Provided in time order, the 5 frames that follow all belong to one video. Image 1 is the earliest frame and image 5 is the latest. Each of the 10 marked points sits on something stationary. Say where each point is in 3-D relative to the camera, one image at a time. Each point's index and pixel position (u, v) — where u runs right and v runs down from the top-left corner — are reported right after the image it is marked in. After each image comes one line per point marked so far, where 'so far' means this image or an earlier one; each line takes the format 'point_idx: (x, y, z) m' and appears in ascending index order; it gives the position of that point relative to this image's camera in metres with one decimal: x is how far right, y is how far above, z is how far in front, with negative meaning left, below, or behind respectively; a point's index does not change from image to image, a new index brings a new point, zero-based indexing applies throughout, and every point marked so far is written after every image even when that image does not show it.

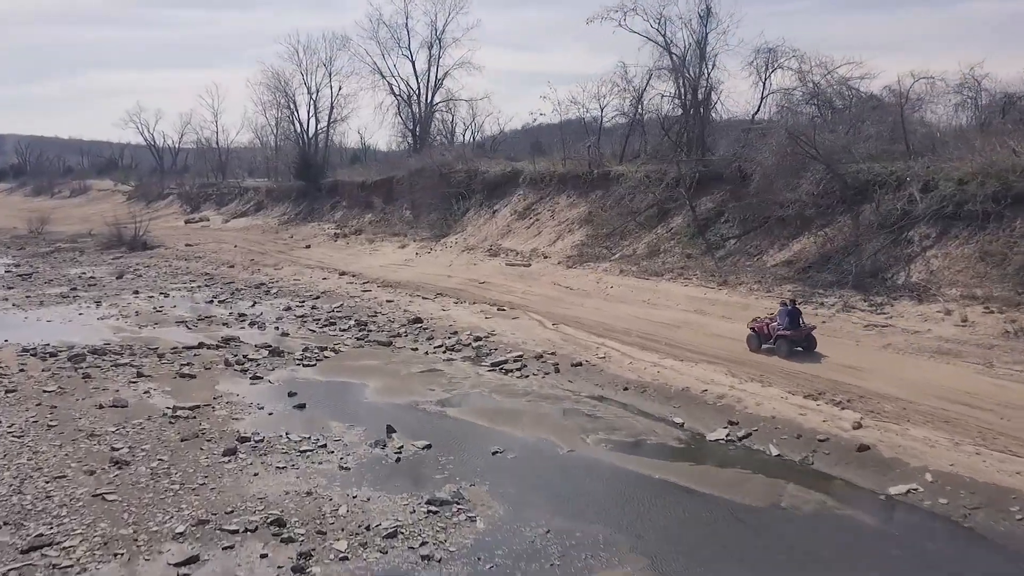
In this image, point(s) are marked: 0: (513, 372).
0: (0.0, -1.2, +12.8) m
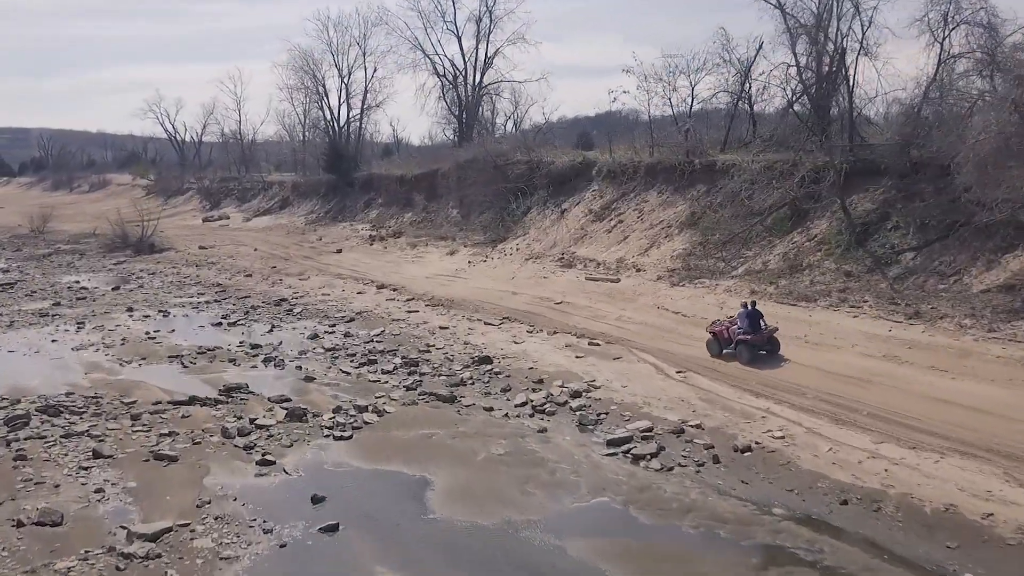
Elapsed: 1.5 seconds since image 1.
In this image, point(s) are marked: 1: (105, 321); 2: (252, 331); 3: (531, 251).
0: (+1.3, -1.6, +8.5) m
1: (-7.7, -0.6, +16.9) m
2: (-4.5, -0.8, +15.6) m
3: (+0.4, +0.8, +19.4) m
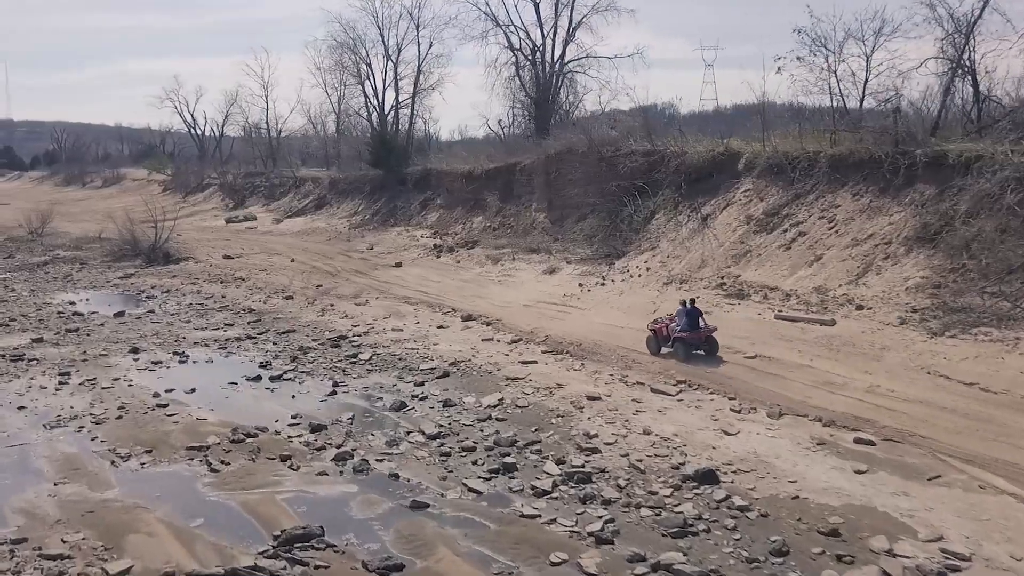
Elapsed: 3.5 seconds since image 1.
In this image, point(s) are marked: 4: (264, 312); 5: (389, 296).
0: (+3.2, -2.2, +3.6) m
1: (-5.6, -1.1, +12.2) m
2: (-2.5, -1.3, +10.8) m
3: (+2.5, +0.3, +14.5) m
4: (-4.5, -0.4, +16.2) m
5: (-2.3, -0.1, +17.0) m
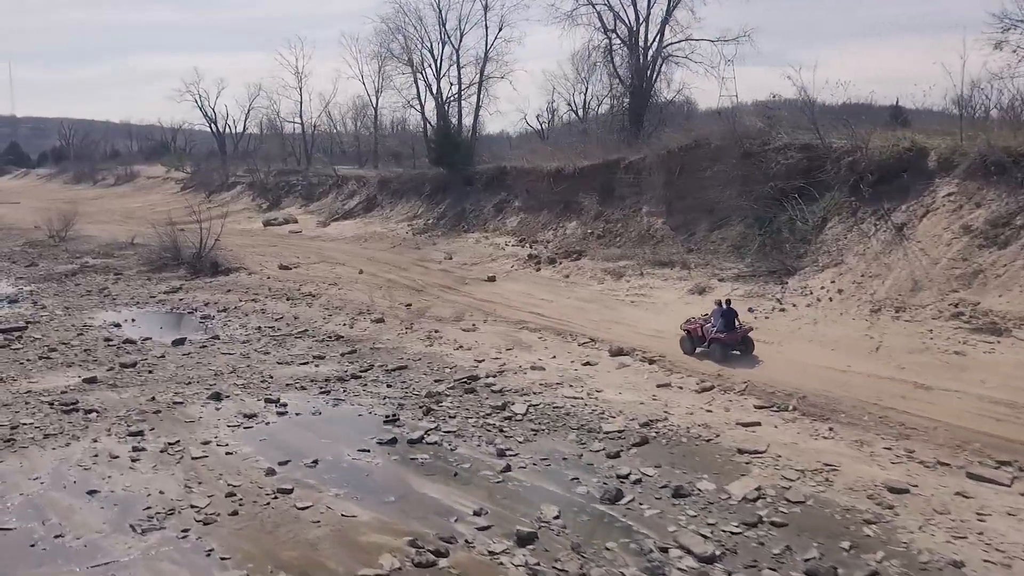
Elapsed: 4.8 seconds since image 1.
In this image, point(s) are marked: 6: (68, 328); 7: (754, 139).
0: (+5.3, -2.6, +0.8) m
1: (-3.5, -1.5, +9.4) m
2: (-0.4, -1.7, +8.1) m
3: (+4.7, -0.1, +11.7) m
4: (-2.3, -0.8, +13.4) m
5: (-0.2, -0.5, +14.3) m
6: (-7.5, -0.7, +15.0) m
7: (+4.1, +2.5, +15.3) m
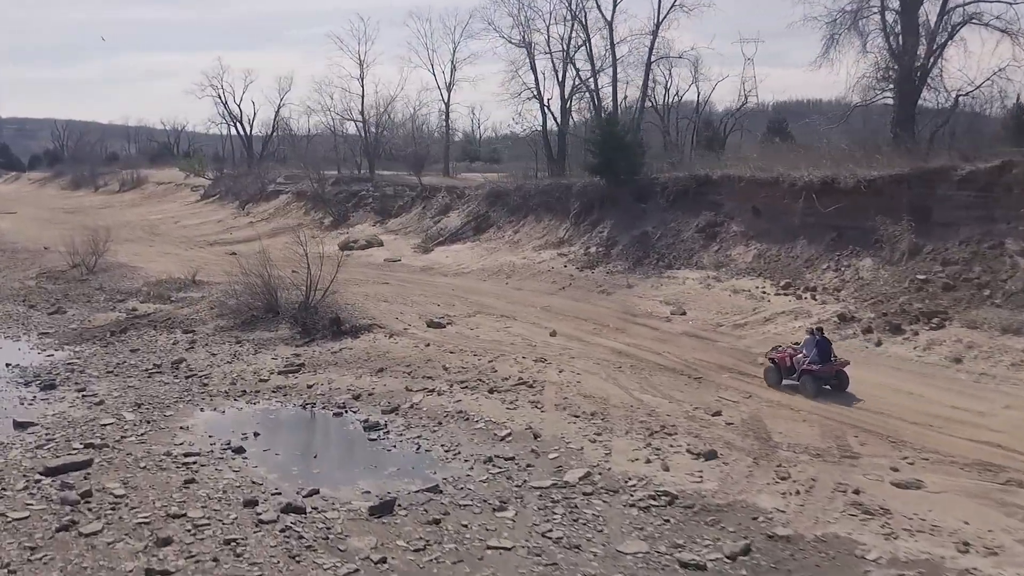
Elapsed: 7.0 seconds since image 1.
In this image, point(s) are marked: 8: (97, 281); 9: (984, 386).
0: (+9.5, -3.6, -5.2) m
1: (+0.6, -2.5, +3.3) m
2: (+3.7, -2.7, +2.0) m
3: (+8.7, -1.1, +5.7) m
4: (+1.7, -1.8, +7.3) m
5: (+3.8, -1.5, +8.1) m
6: (-3.5, -1.7, +8.8) m
7: (+8.1, +1.5, +9.3) m
8: (-9.0, +0.2, +19.5) m
9: (+5.0, -1.0, +9.4) m
